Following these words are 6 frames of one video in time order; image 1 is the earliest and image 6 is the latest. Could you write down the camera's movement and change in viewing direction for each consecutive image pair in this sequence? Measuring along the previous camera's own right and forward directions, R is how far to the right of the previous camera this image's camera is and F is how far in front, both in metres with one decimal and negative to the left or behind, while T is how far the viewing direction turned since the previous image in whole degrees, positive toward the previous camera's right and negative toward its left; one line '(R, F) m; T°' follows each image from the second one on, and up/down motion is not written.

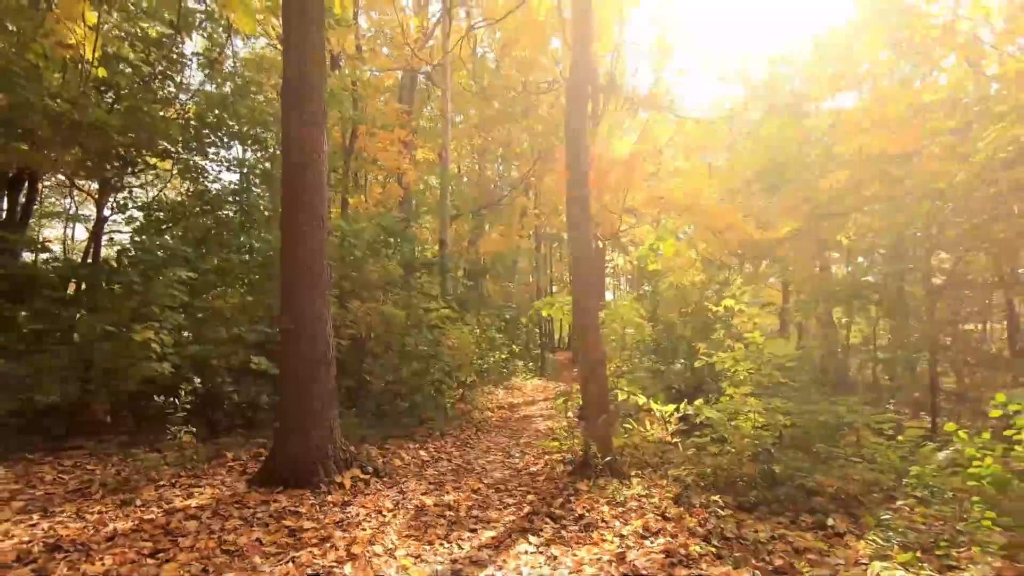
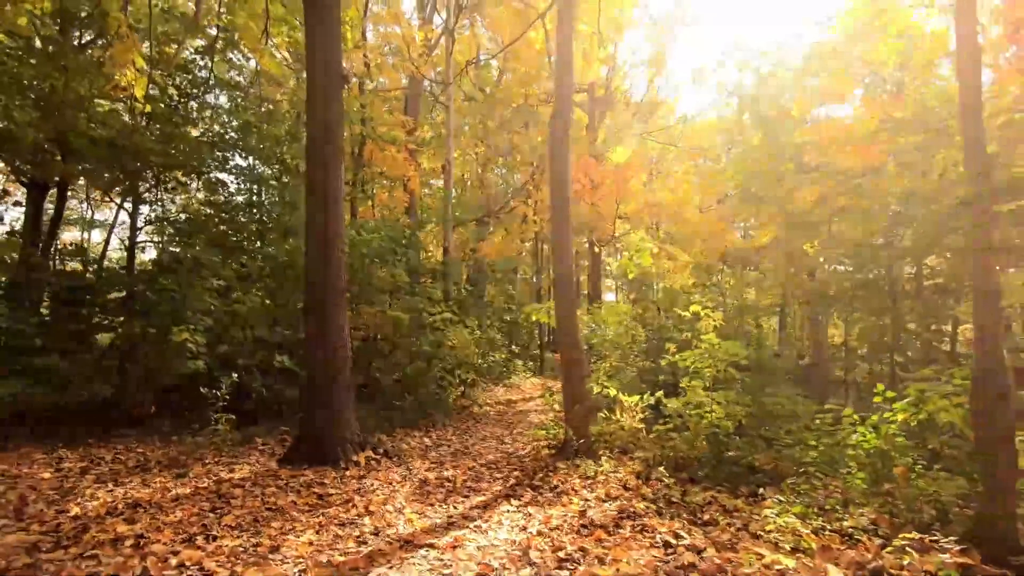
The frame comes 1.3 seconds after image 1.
(+0.2, -0.9) m; -1°
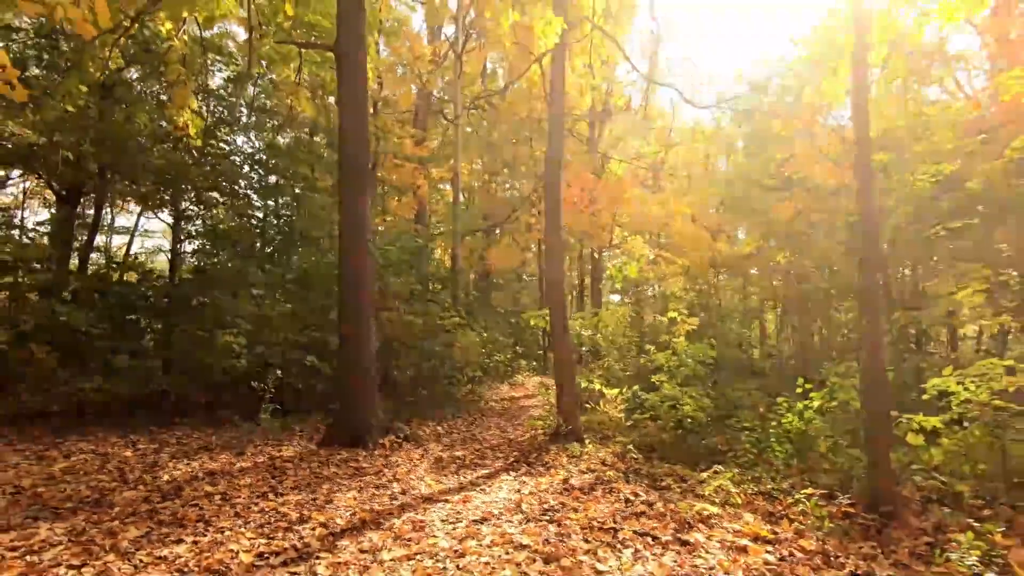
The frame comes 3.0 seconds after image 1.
(+0.1, -1.1) m; -1°
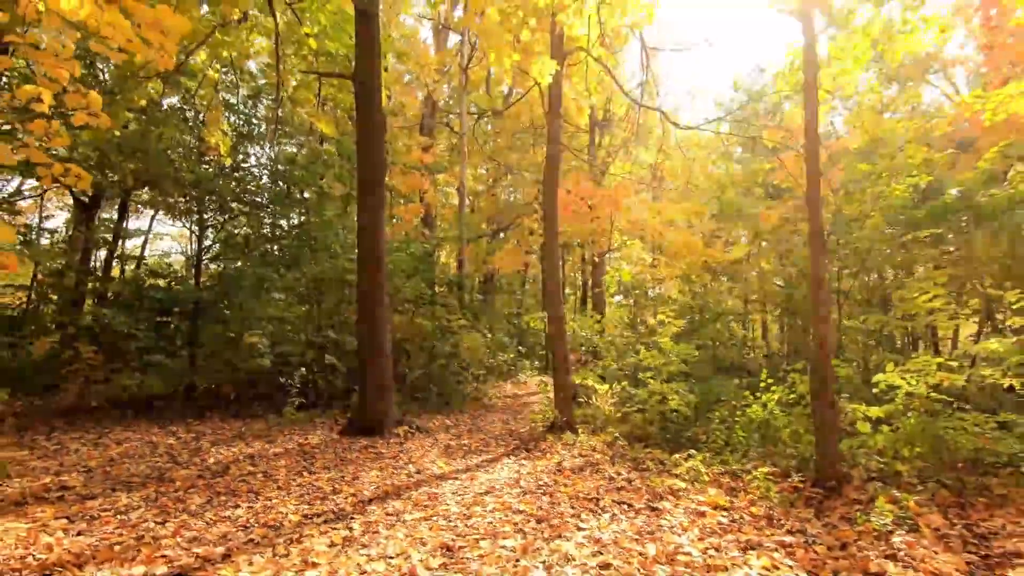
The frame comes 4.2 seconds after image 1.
(0.0, -0.8) m; 0°
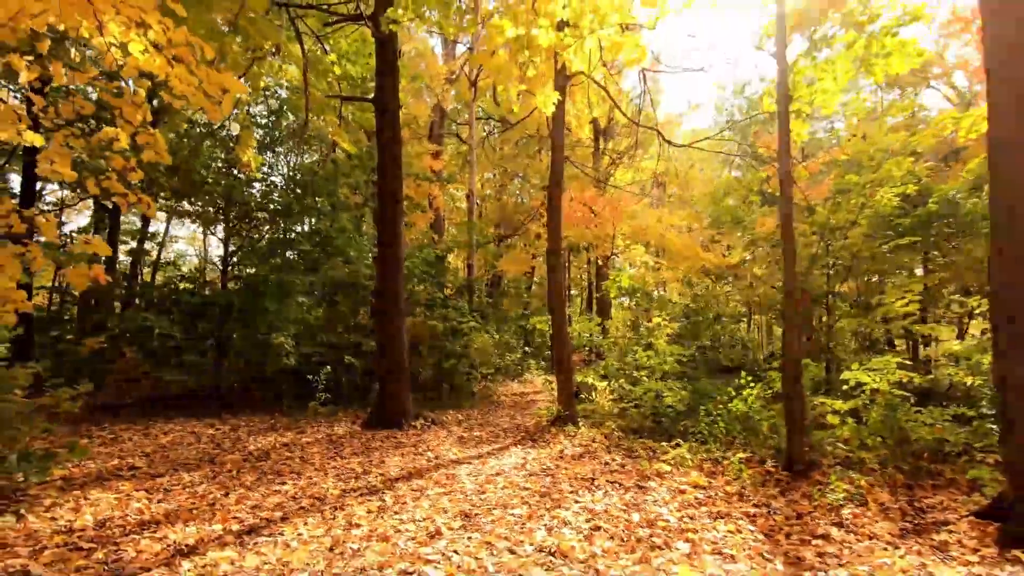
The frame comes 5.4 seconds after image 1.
(0.0, -0.7) m; -1°
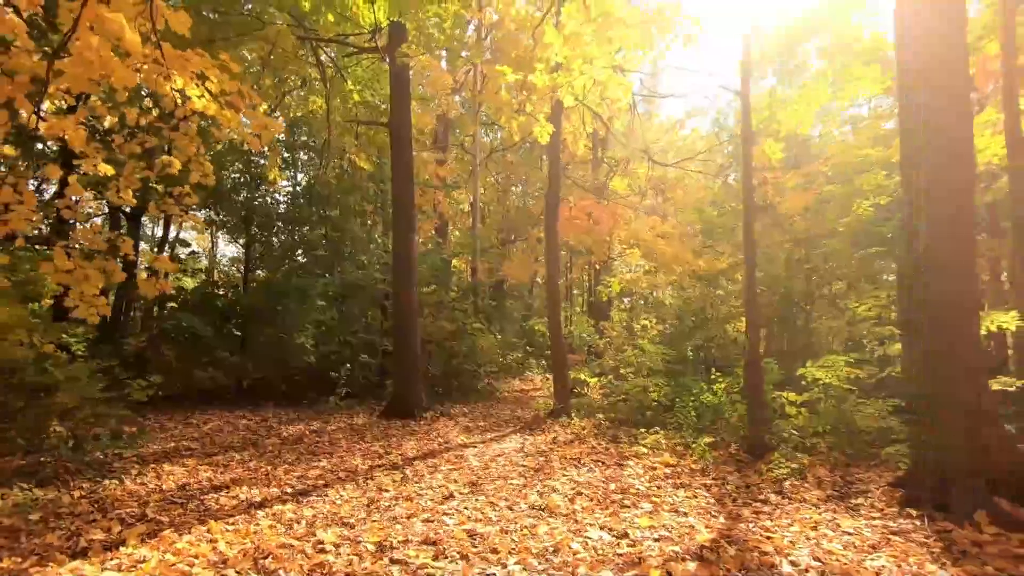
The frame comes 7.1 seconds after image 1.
(0.0, -1.0) m; 0°
